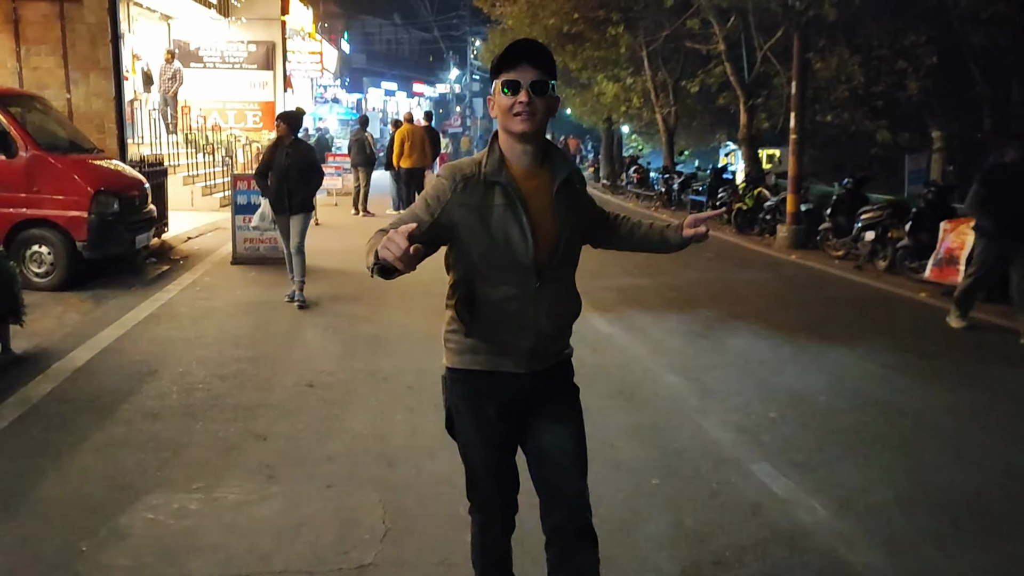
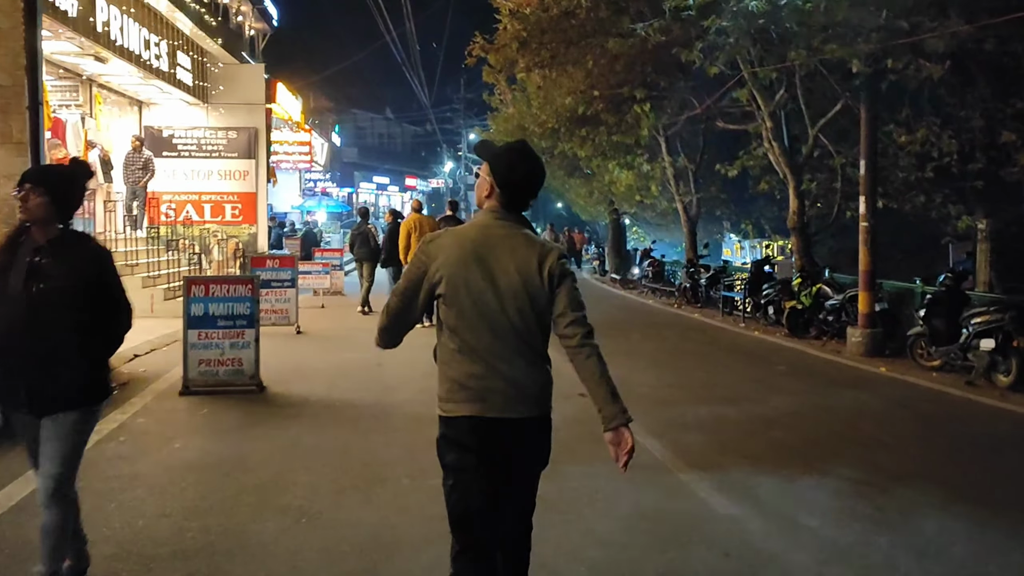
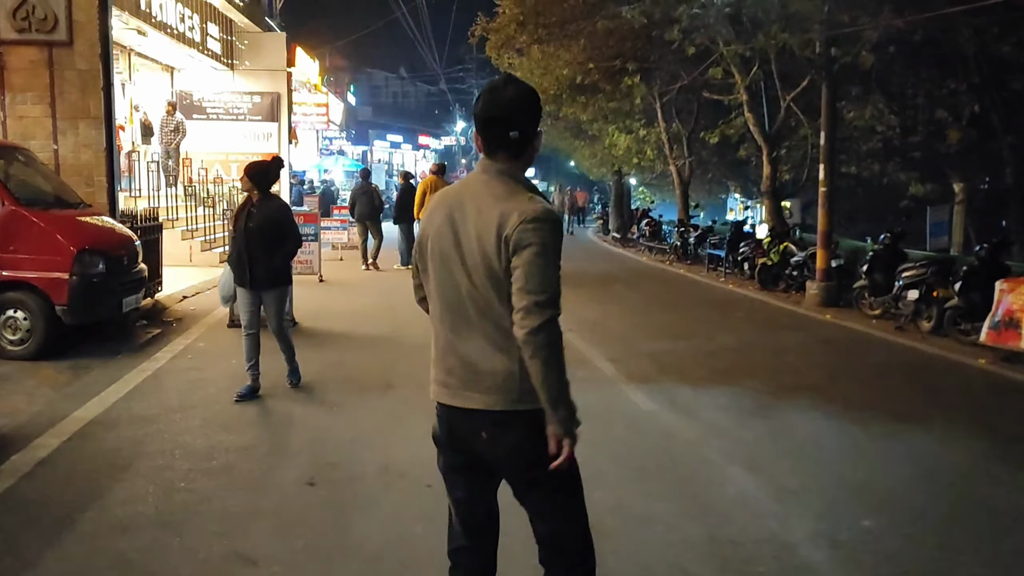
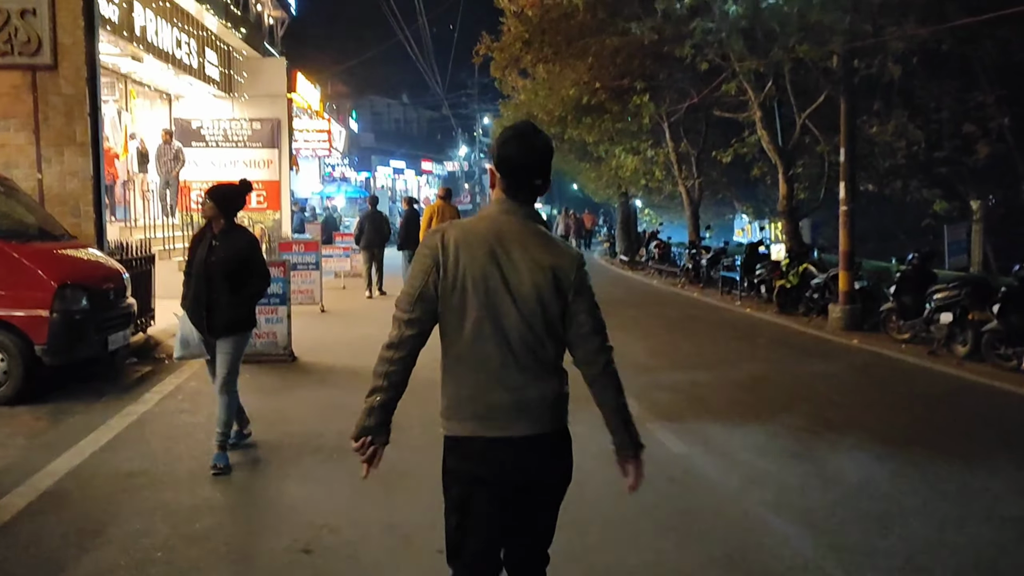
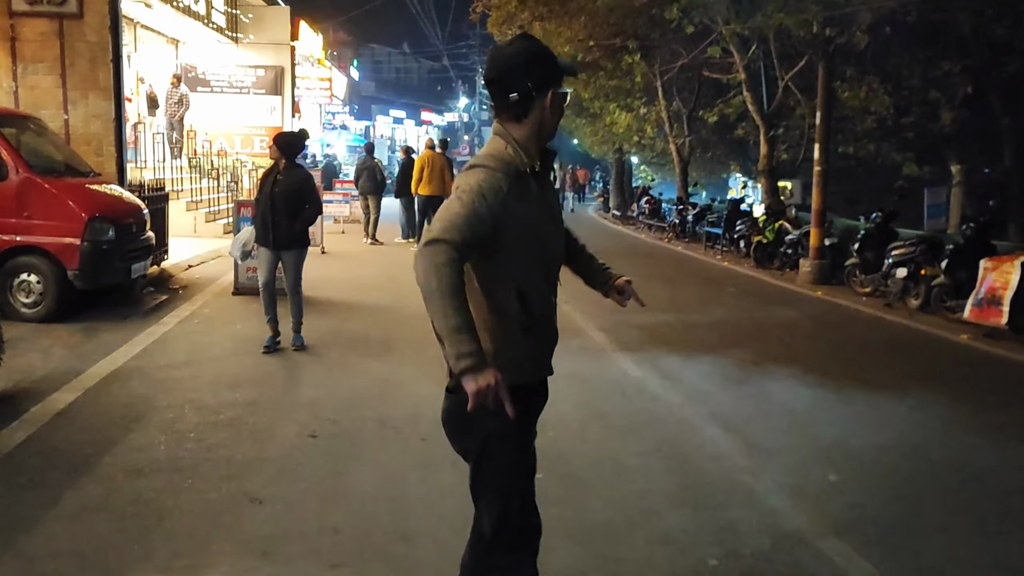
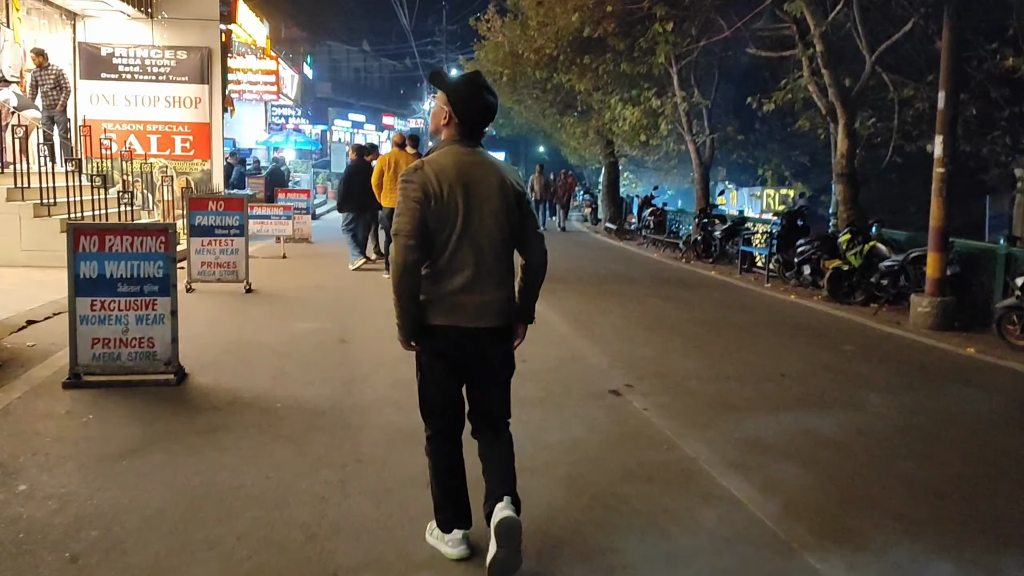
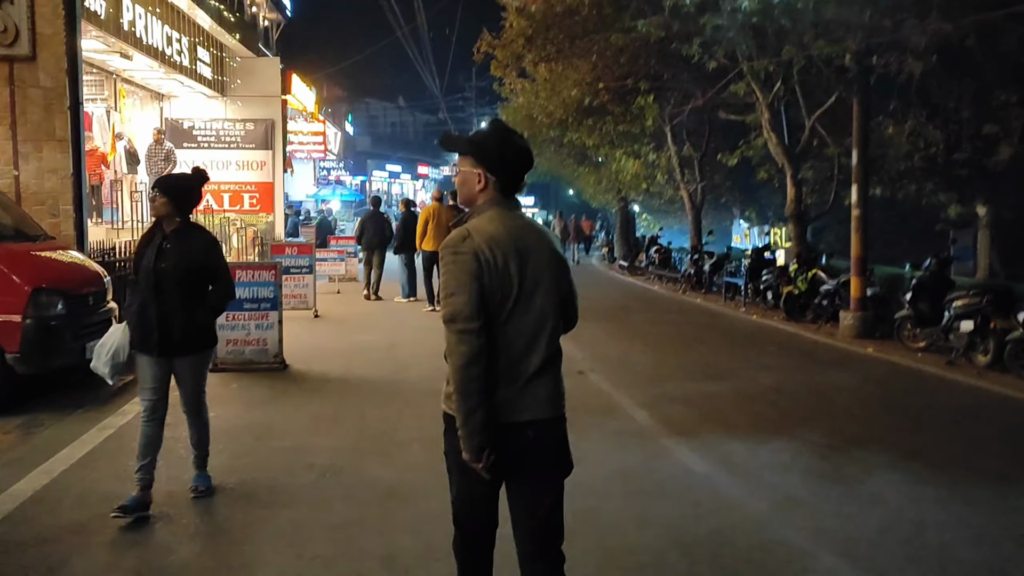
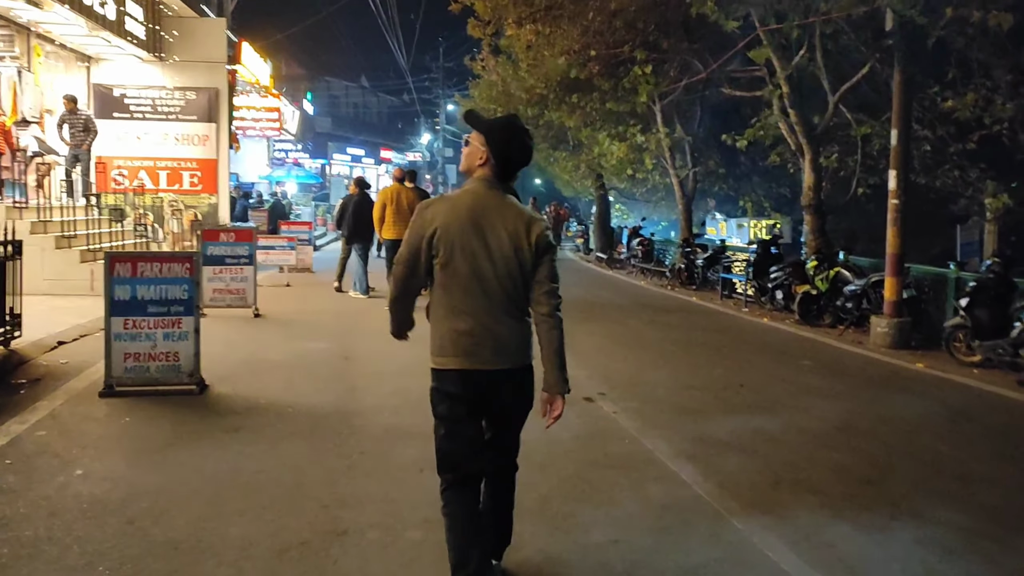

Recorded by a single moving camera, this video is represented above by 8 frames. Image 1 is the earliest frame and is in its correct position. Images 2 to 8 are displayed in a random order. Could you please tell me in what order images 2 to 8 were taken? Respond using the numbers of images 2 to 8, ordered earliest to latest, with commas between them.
5, 3, 4, 7, 2, 8, 6
